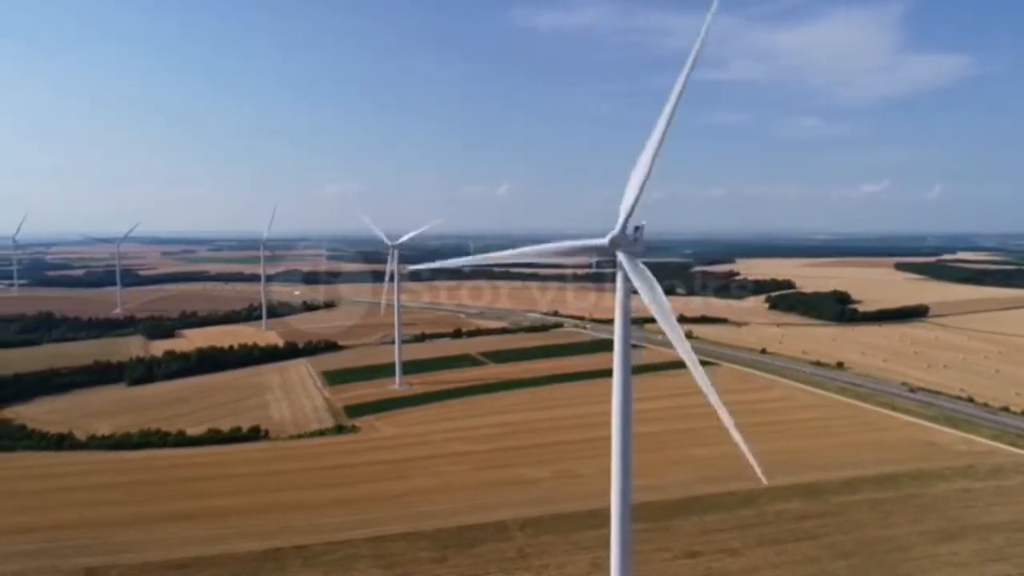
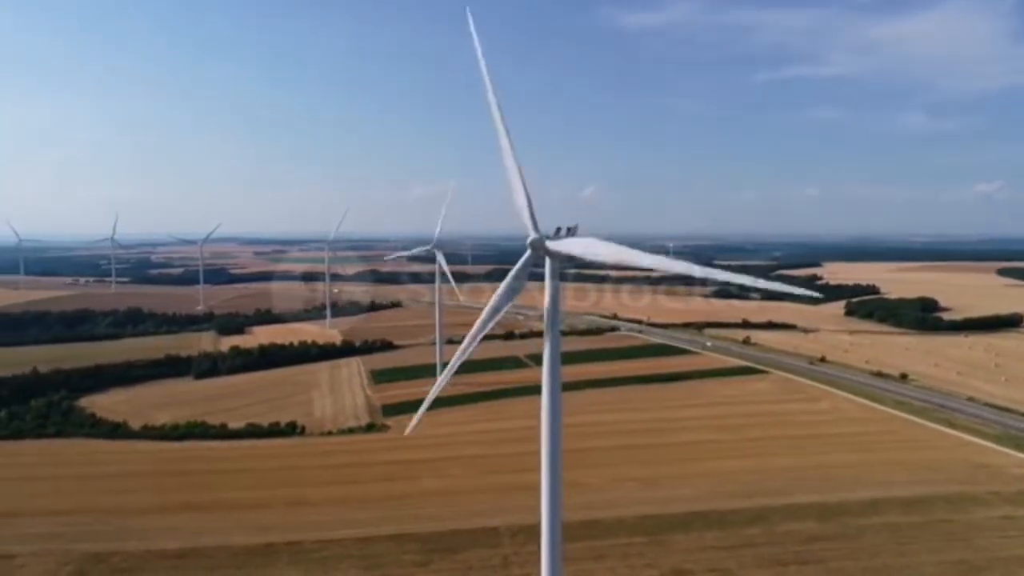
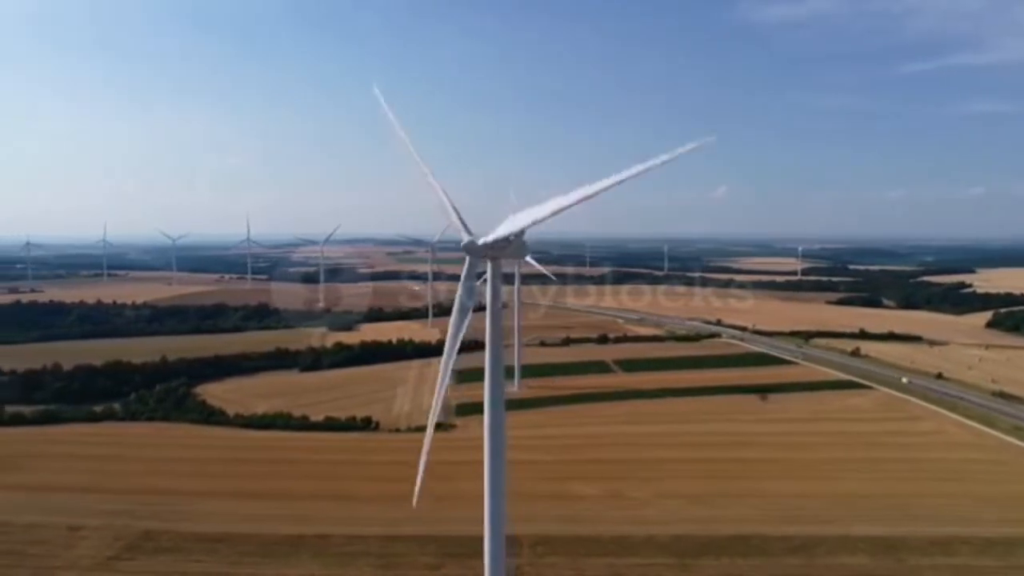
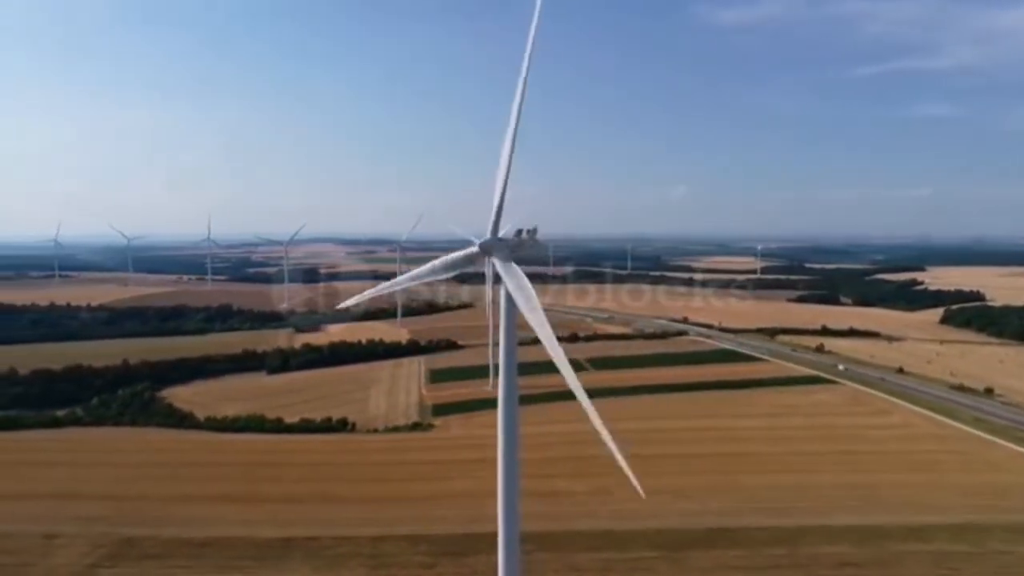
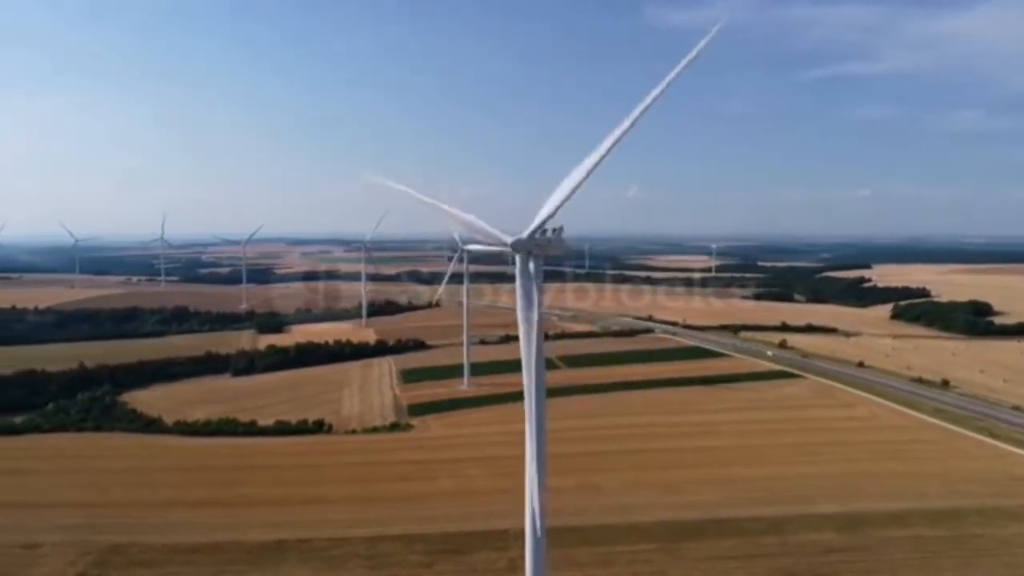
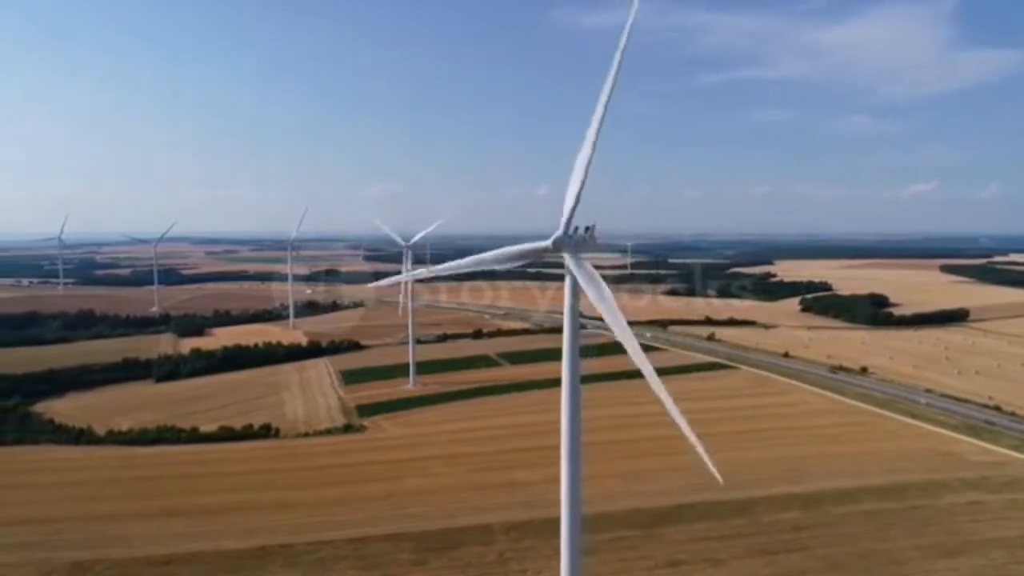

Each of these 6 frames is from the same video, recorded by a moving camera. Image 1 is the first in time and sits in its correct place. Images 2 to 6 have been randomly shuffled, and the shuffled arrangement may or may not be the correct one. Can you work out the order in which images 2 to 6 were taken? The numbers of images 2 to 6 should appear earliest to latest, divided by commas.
6, 2, 5, 4, 3
